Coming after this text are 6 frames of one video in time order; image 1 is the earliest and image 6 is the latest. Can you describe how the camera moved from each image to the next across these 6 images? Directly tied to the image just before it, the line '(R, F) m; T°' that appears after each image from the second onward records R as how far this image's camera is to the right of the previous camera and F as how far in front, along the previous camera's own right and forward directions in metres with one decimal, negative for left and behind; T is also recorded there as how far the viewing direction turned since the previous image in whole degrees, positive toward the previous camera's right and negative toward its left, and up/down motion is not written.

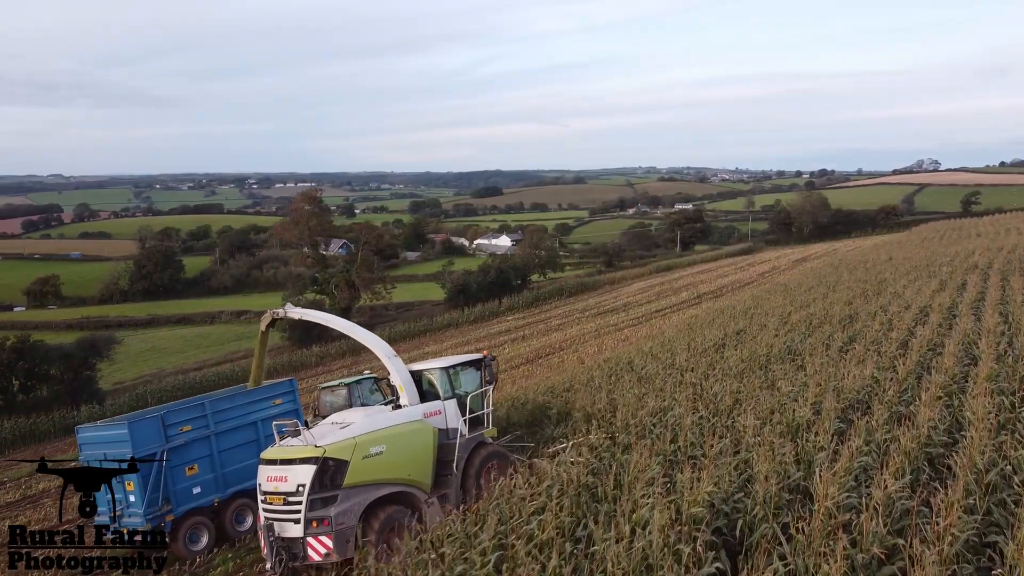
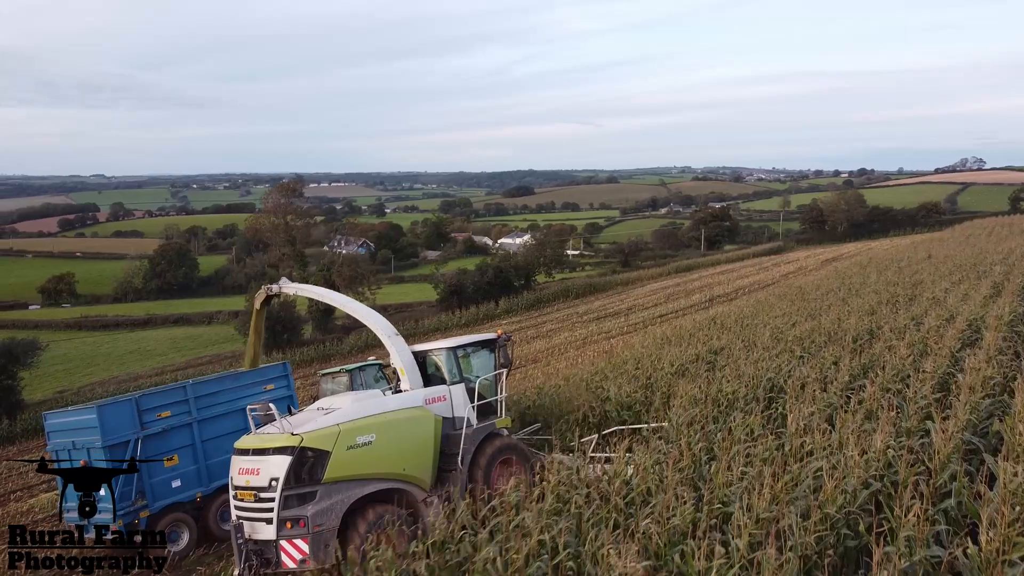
(+0.7, +1.3) m; -3°
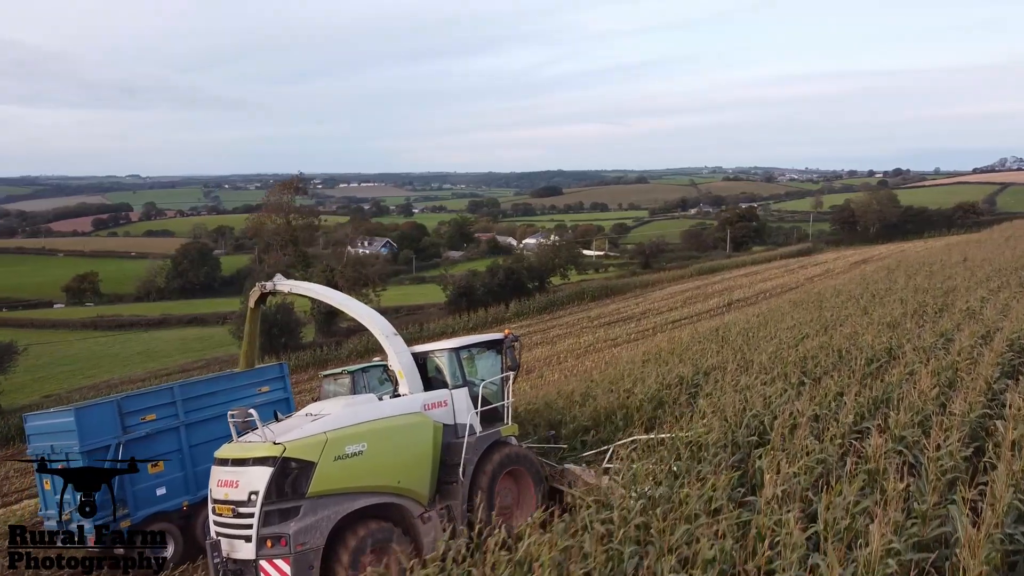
(+0.3, +0.5) m; -2°
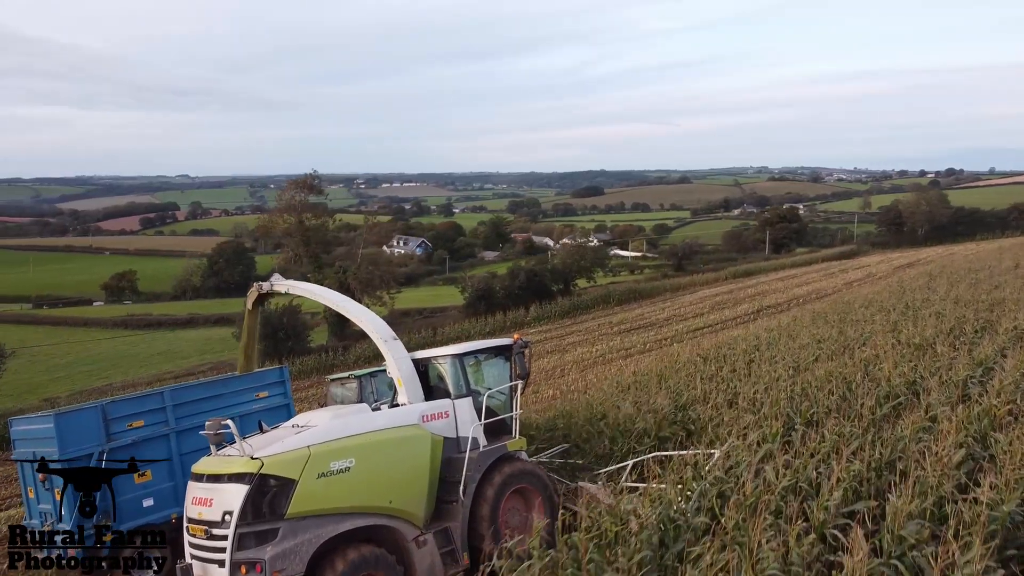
(+0.4, +0.5) m; -3°
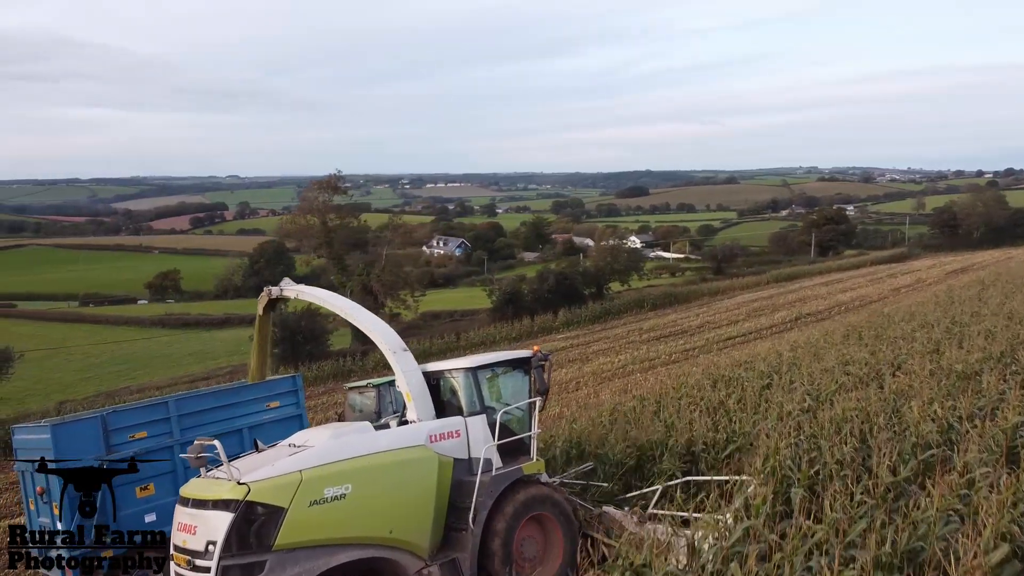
(+0.3, +0.4) m; -3°
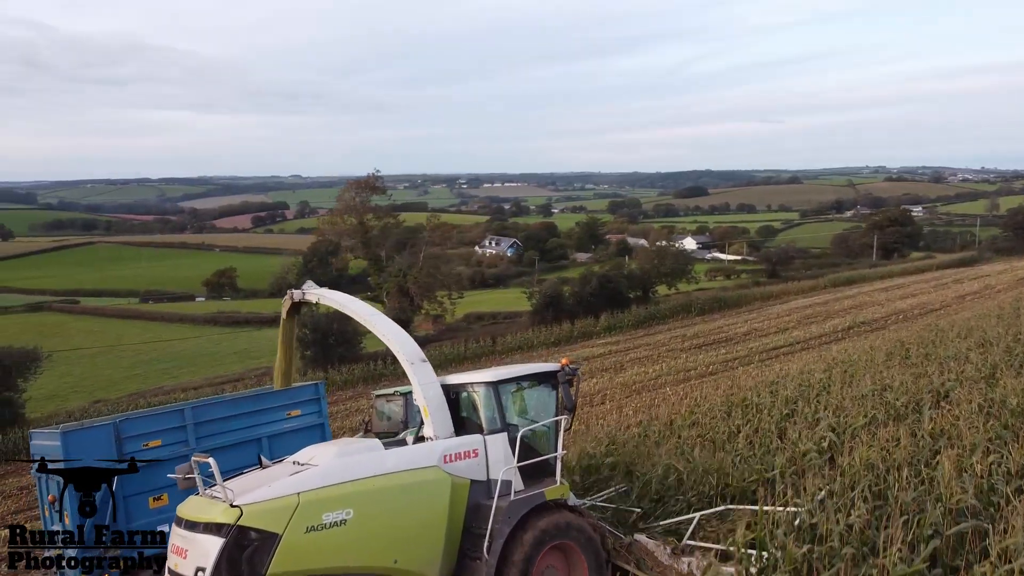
(+0.3, +0.3) m; -4°
